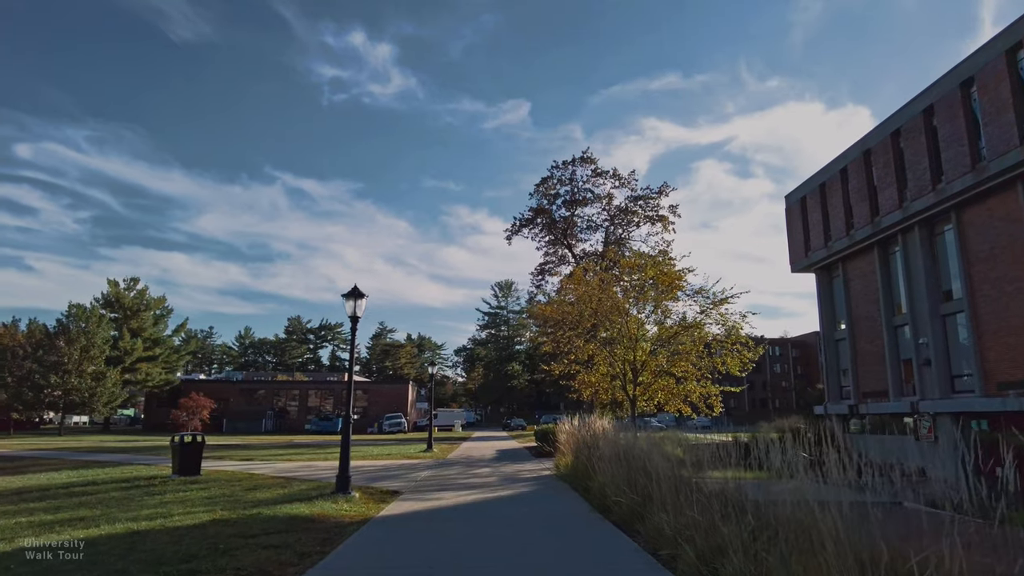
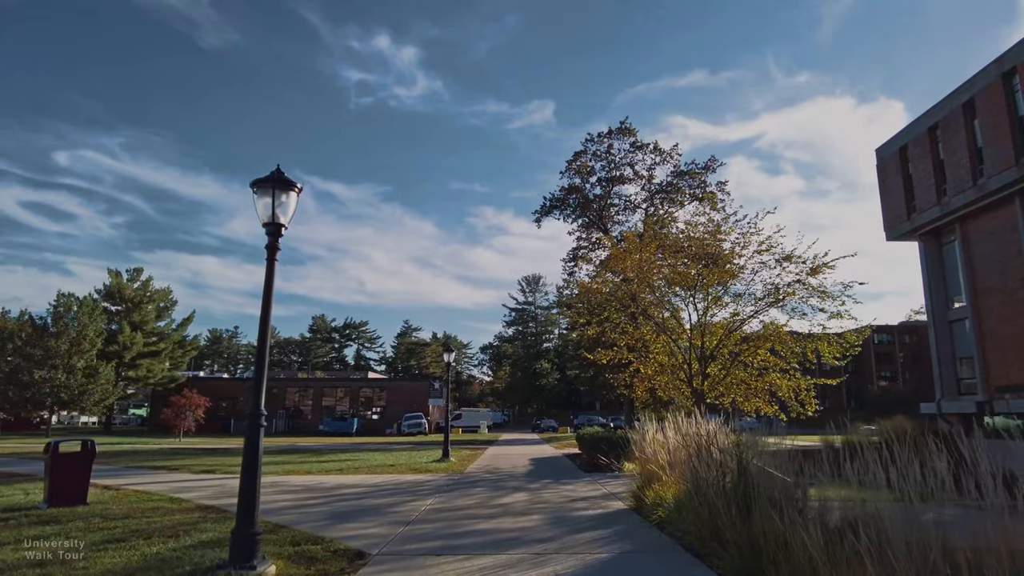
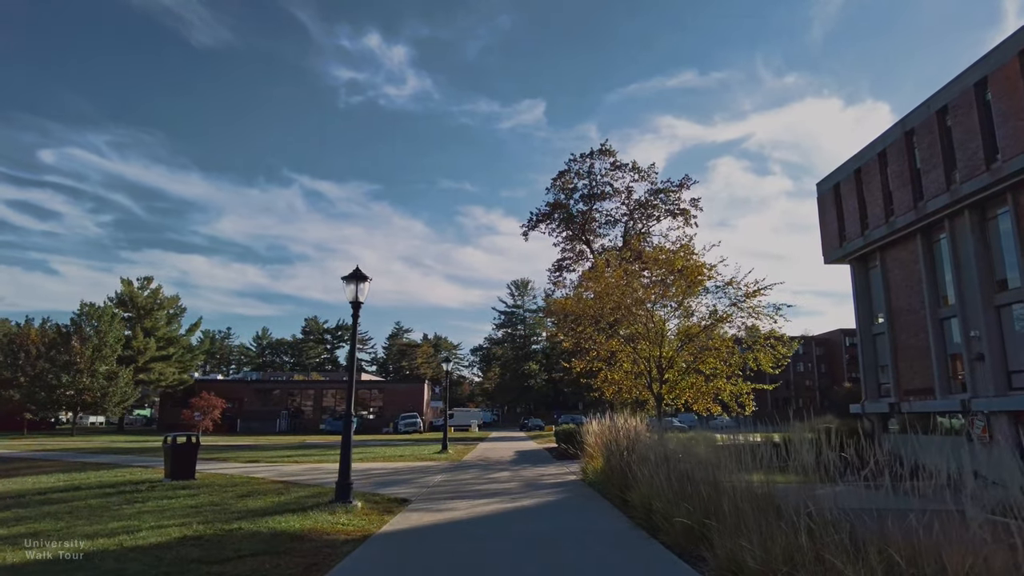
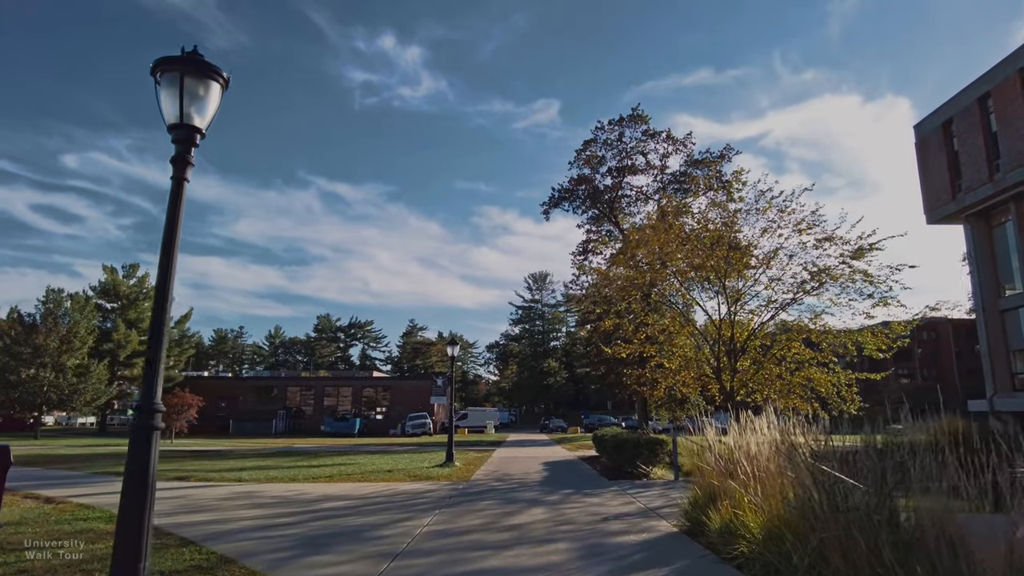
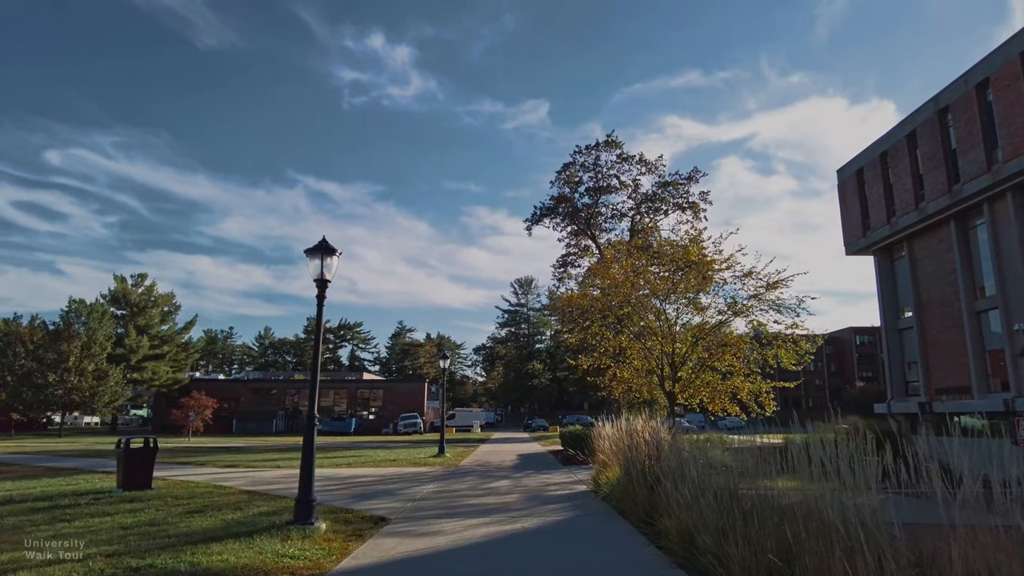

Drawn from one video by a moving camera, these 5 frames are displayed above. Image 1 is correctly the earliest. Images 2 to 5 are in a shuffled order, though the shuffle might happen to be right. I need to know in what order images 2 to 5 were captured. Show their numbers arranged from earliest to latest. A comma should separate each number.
3, 5, 2, 4
